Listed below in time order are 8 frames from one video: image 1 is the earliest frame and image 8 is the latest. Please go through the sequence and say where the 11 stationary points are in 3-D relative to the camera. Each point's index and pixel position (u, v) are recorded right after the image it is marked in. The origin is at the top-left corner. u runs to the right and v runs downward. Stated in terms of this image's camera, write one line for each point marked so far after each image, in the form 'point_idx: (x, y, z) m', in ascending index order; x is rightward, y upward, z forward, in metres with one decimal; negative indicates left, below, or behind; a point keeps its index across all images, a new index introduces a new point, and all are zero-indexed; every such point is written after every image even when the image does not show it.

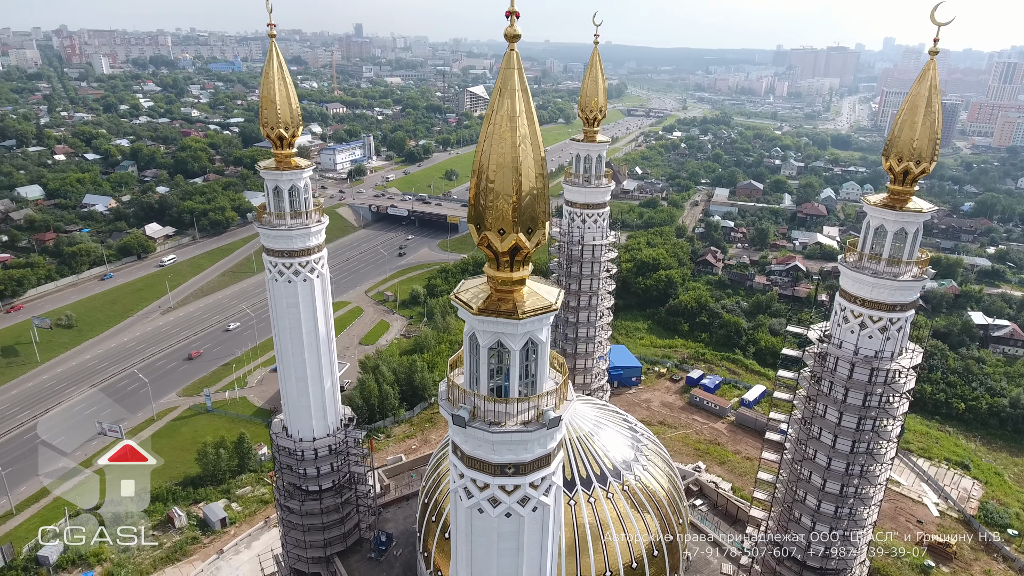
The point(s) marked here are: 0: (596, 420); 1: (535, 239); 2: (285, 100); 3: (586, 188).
0: (+2.0, -3.2, +15.5) m
1: (+0.2, +0.5, +6.7) m
2: (-5.1, +4.2, +14.2) m
3: (+2.2, +3.0, +19.5) m
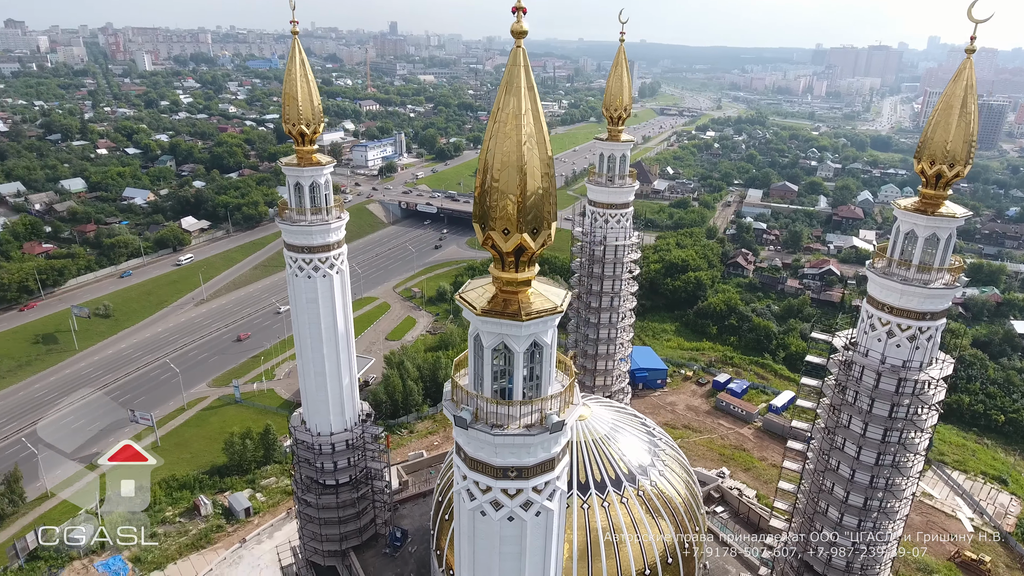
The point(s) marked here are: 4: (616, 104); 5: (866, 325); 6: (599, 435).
0: (+2.4, -3.2, +15.3) m
1: (+0.3, +0.5, +6.5) m
2: (-4.6, +4.3, +14.3) m
3: (+2.9, +3.0, +19.2) m
4: (+3.0, +5.3, +18.5) m
5: (+7.0, -0.7, +12.6) m
6: (+2.1, -3.3, +14.7) m
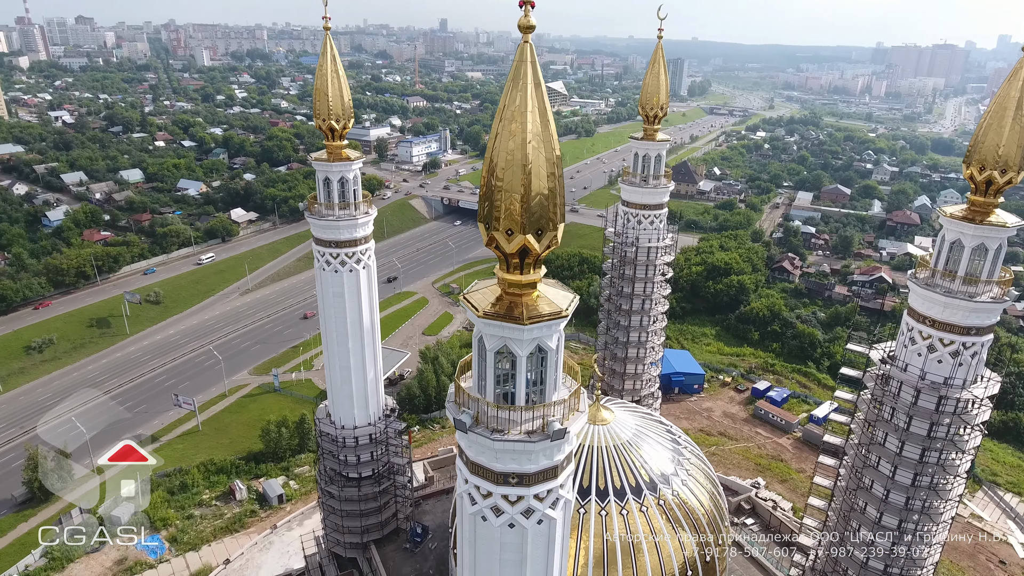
0: (+2.9, -3.3, +14.9) m
1: (+0.3, +0.5, +6.3) m
2: (-4.0, +4.4, +14.4) m
3: (+3.8, +2.9, +18.8) m
4: (+4.0, +5.2, +18.1) m
5: (+7.4, -0.9, +12.0) m
6: (+2.6, -3.4, +14.3) m
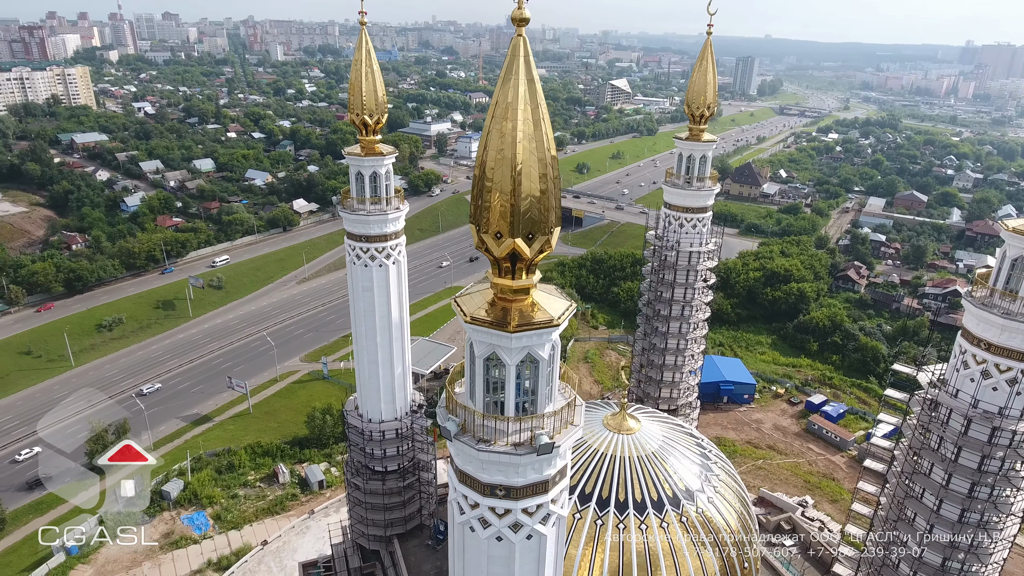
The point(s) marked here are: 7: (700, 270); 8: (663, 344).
0: (+3.4, -3.4, +14.4) m
1: (+0.2, +0.4, +6.0) m
2: (-3.2, +4.5, +14.4) m
3: (+4.9, +2.8, +18.1) m
4: (+5.1, +5.1, +17.3) m
5: (+7.7, -1.3, +11.0) m
6: (+3.0, -3.5, +13.8) m
7: (+5.6, +0.5, +19.1) m
8: (+4.7, -1.7, +19.8) m
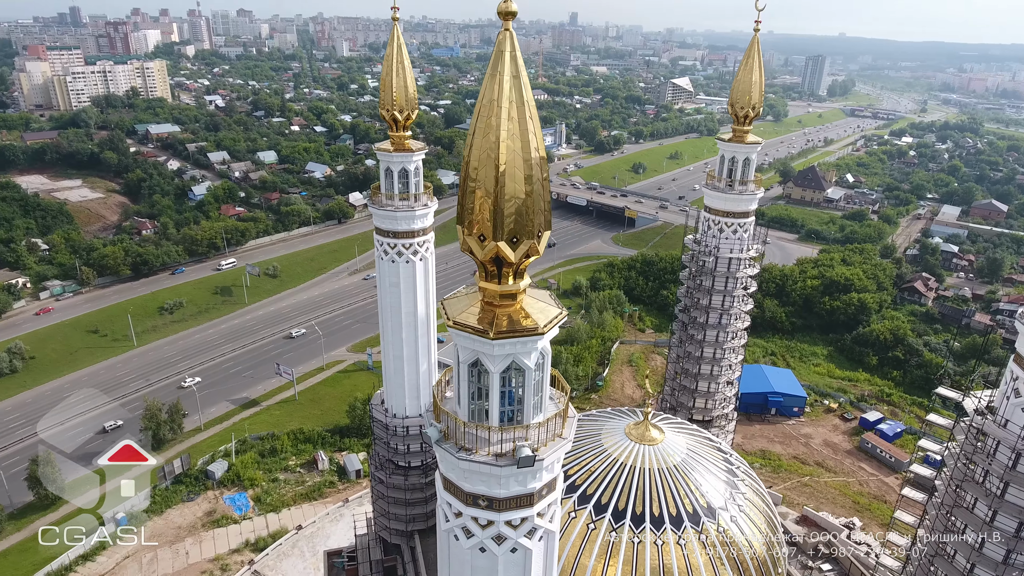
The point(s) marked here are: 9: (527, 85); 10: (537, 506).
0: (+3.8, -3.6, +13.8) m
1: (+0.1, +0.3, +5.8) m
2: (-2.4, +4.6, +14.4) m
3: (+5.9, +2.6, +17.4) m
4: (+6.0, +4.8, +16.6) m
5: (+7.9, -1.6, +10.1) m
6: (+3.4, -3.6, +13.3) m
7: (+6.6, +0.3, +18.3) m
8: (+5.6, -1.9, +19.1) m
9: (+0.1, +1.8, +5.6) m
10: (+0.3, -2.3, +6.6) m
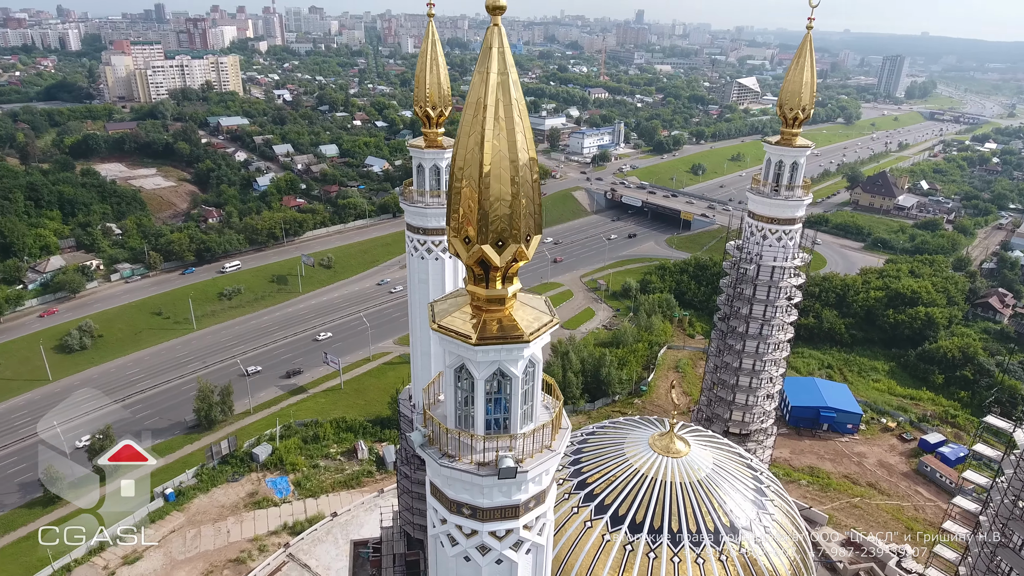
0: (+4.2, -3.7, +13.3) m
1: (0.0, +0.3, +5.6) m
2: (-1.6, +4.7, +14.3) m
3: (+6.8, +2.3, +16.6) m
4: (+7.0, +4.6, +15.8) m
5: (+8.1, -1.9, +9.2) m
6: (+3.7, -3.8, +12.8) m
7: (+7.5, 0.0, +17.5) m
8: (+6.5, -2.2, +18.4) m
9: (+0.1, +1.7, +5.3) m
10: (+0.1, -2.3, +6.4) m
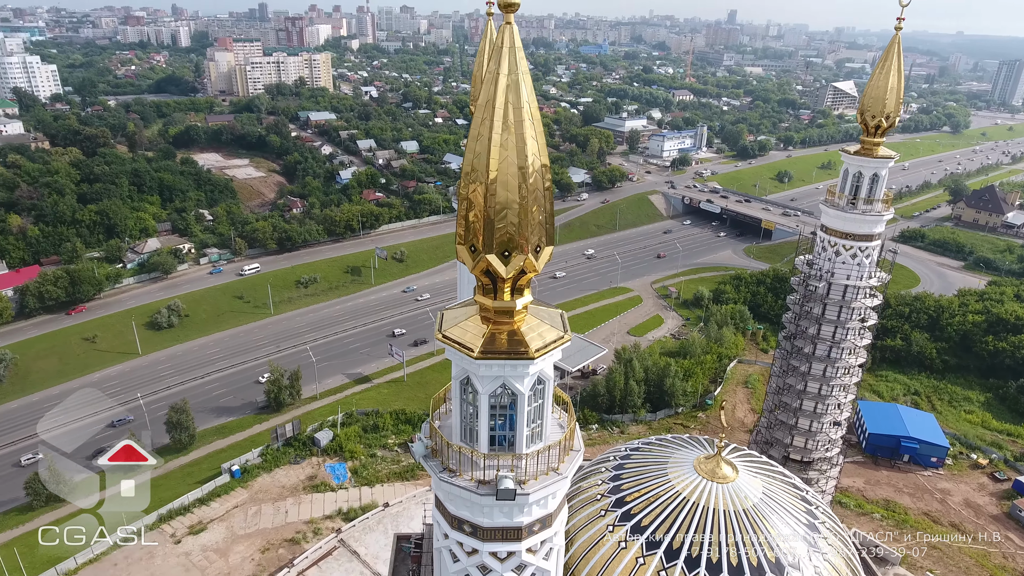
0: (+5.0, -4.1, +12.5) m
1: (0.0, +0.2, +5.3) m
2: (-0.3, +4.6, +14.2) m
3: (+8.2, +1.8, +15.5) m
4: (+8.4, +4.1, +14.7) m
5: (+8.4, -2.5, +8.0) m
6: (+4.4, -4.1, +12.1) m
7: (+8.8, -0.5, +16.3) m
8: (+7.9, -2.7, +17.3) m
9: (+0.2, +1.6, +5.1) m
10: (+0.1, -2.4, +6.1) m
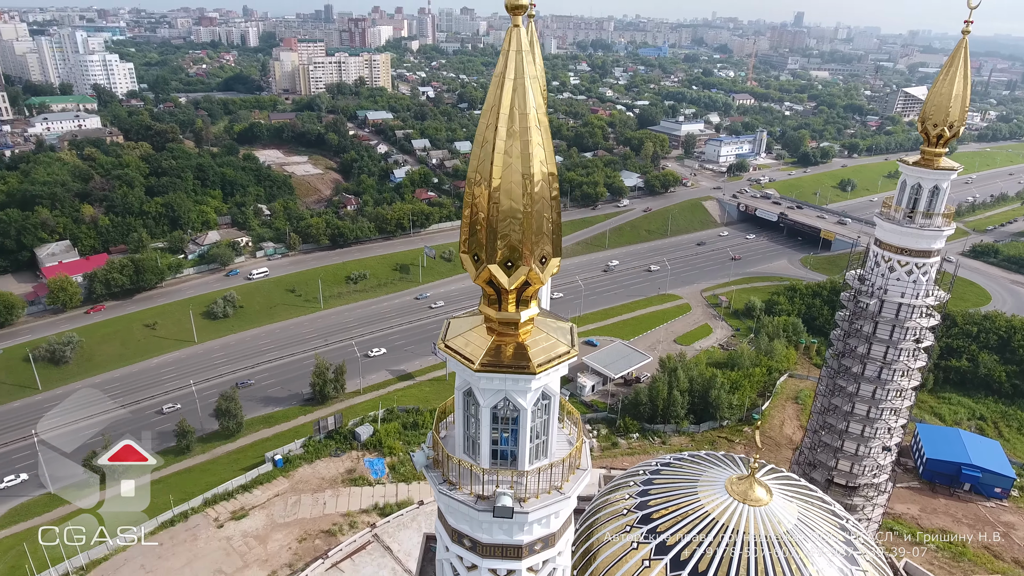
0: (+5.4, -4.4, +11.9) m
1: (+0.1, +0.1, +5.1) m
2: (+0.5, +4.5, +14.0) m
3: (+9.0, +1.4, +14.7) m
4: (+9.3, +3.6, +13.8) m
5: (+8.5, -2.9, +7.2) m
6: (+4.8, -4.4, +11.5) m
7: (+9.7, -1.0, +15.4) m
8: (+8.7, -3.1, +16.4) m
9: (+0.2, +1.5, +4.9) m
10: (+0.1, -2.5, +6.0) m
